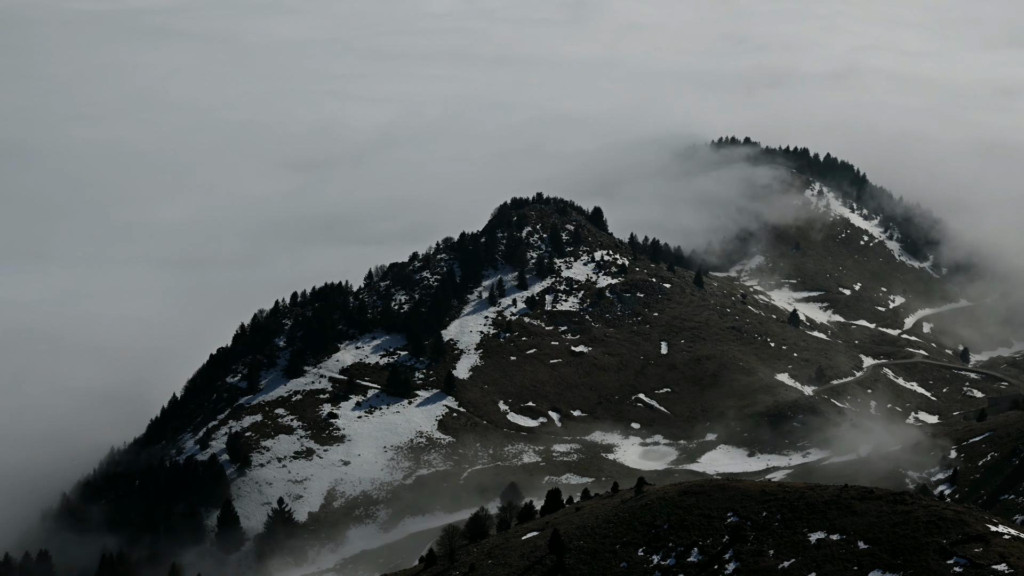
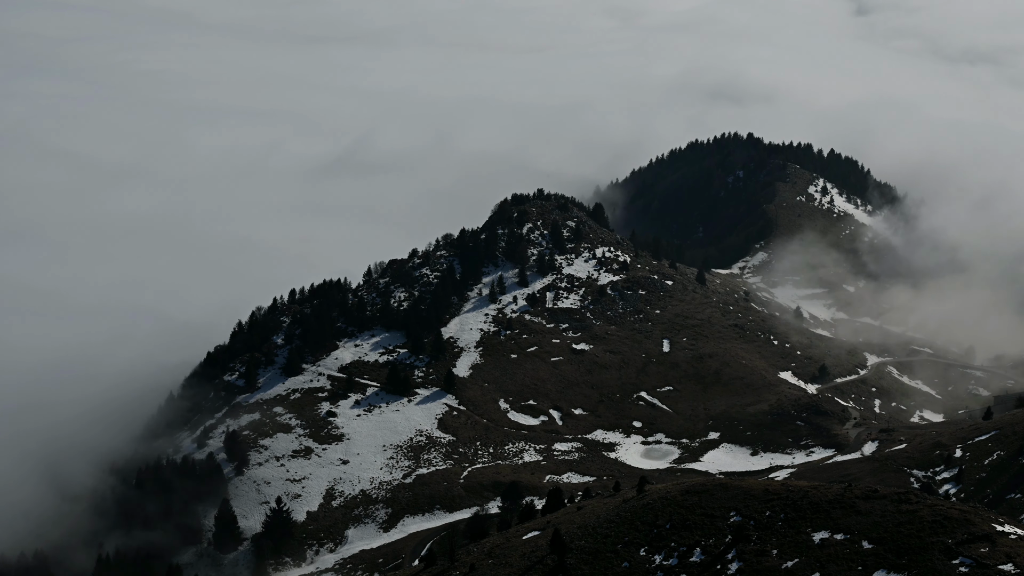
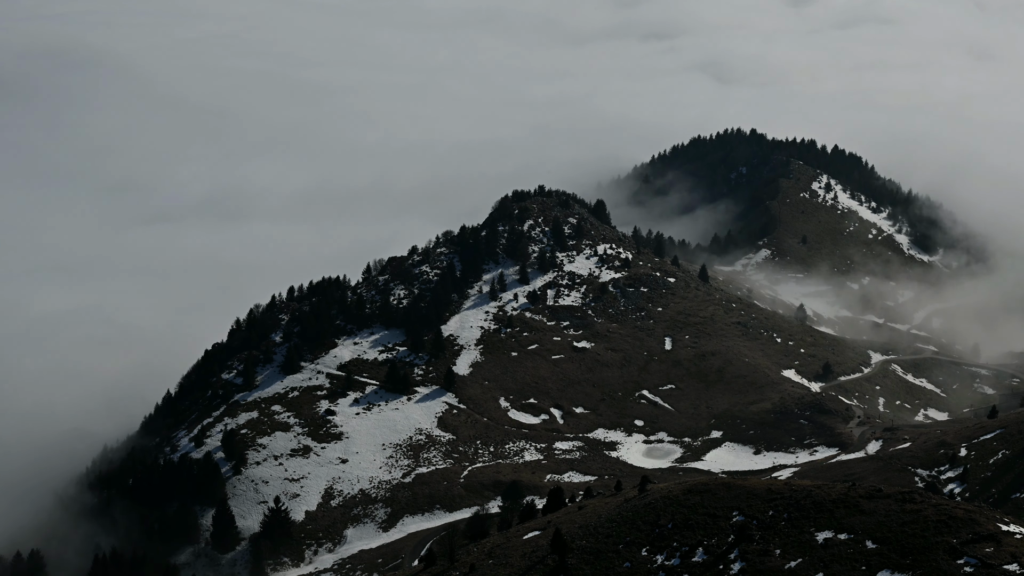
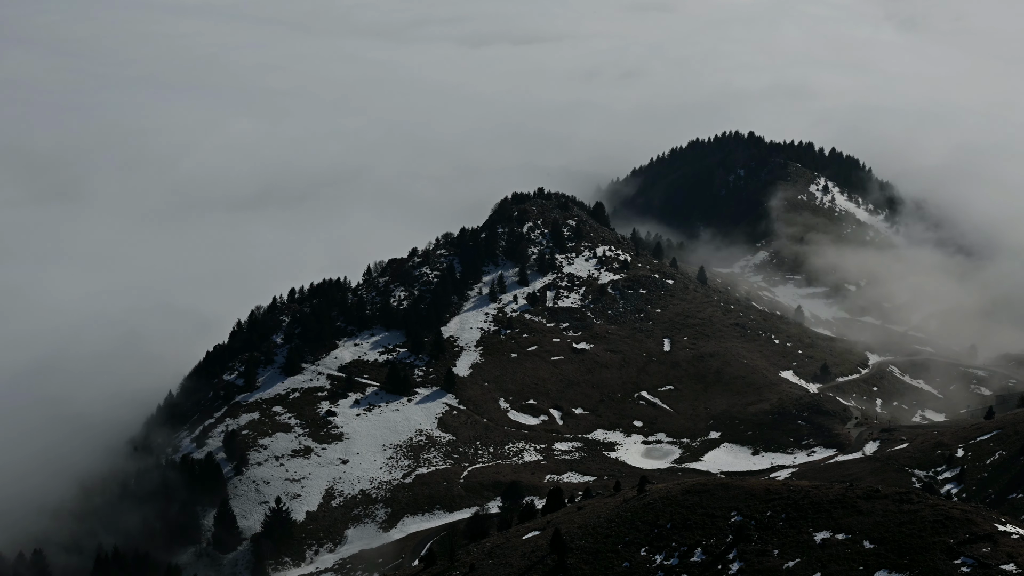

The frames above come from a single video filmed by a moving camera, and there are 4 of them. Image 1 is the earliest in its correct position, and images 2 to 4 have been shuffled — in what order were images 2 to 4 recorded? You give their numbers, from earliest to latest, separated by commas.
2, 4, 3
